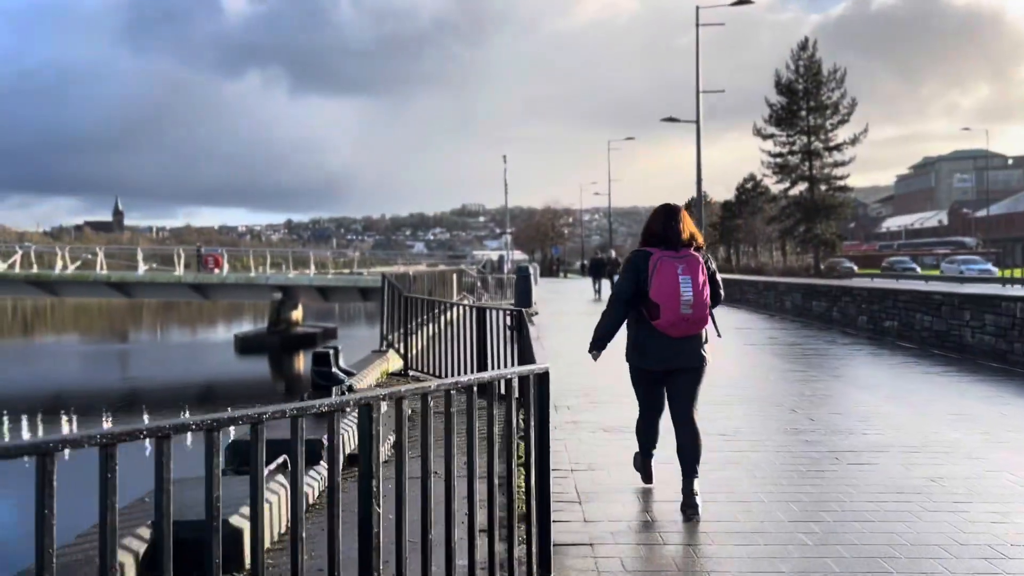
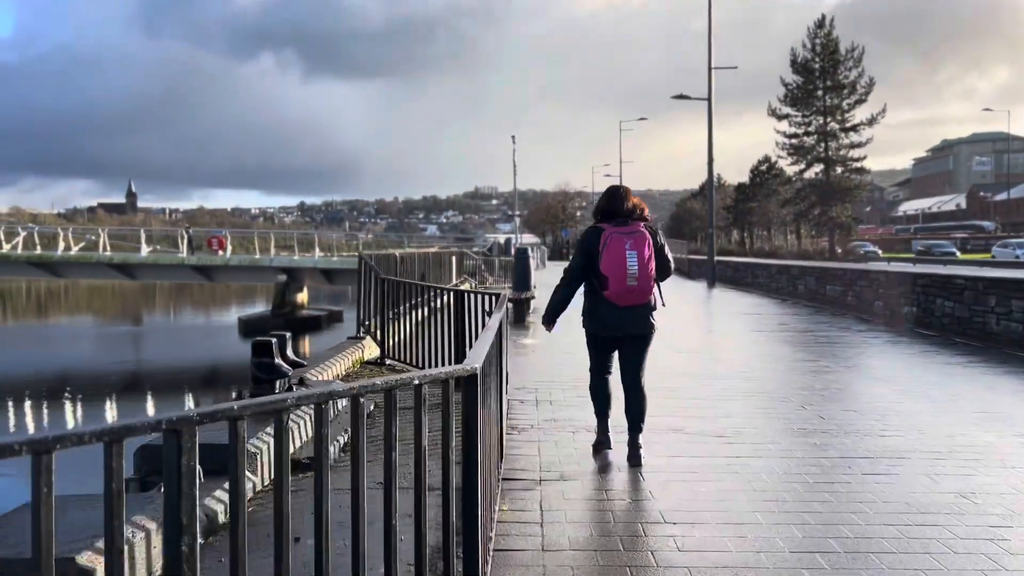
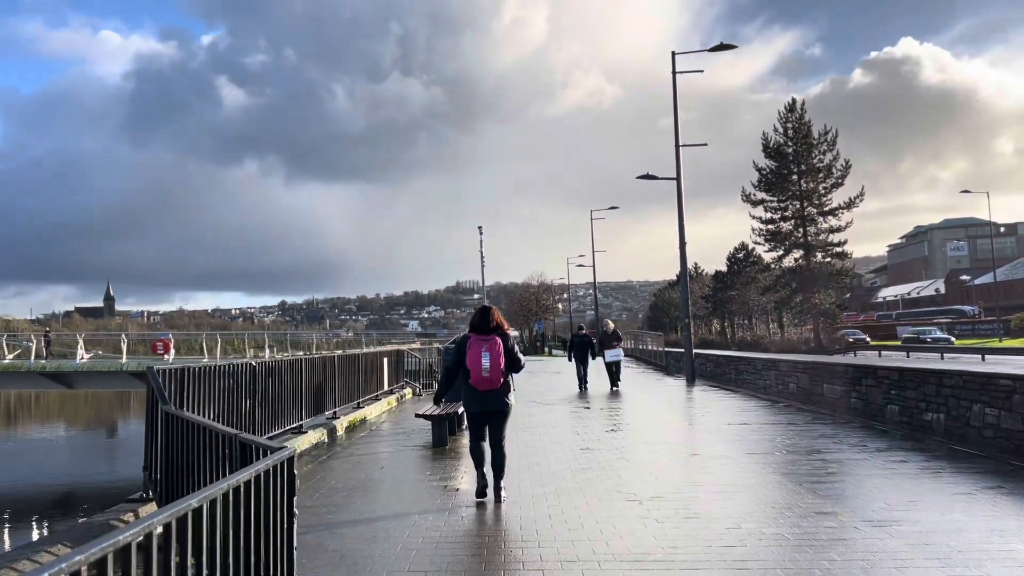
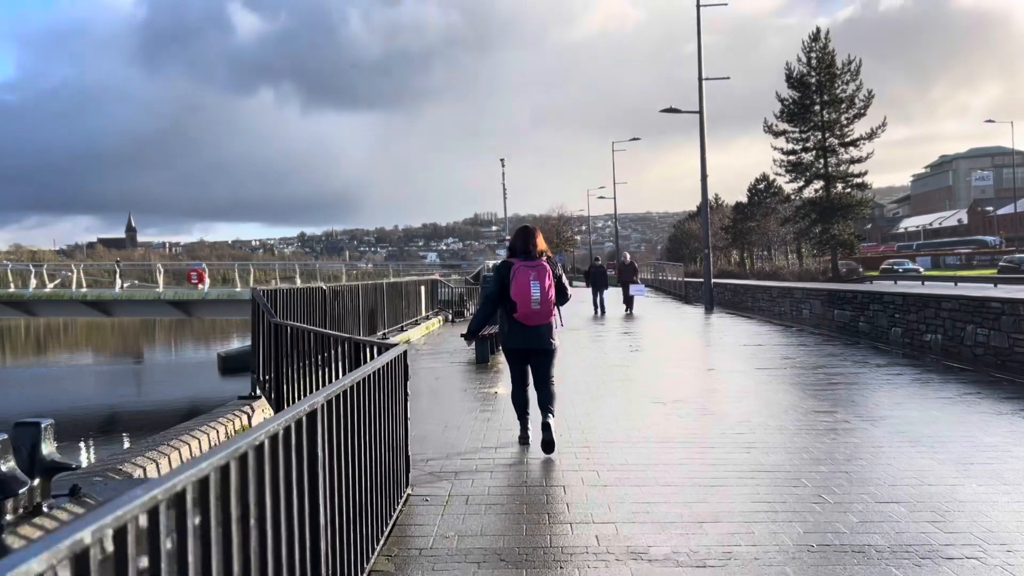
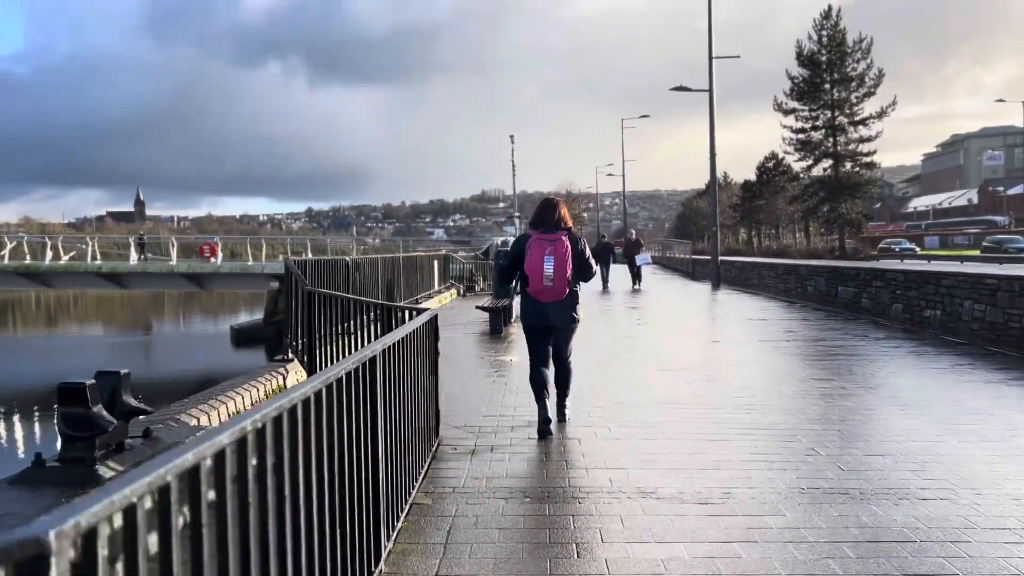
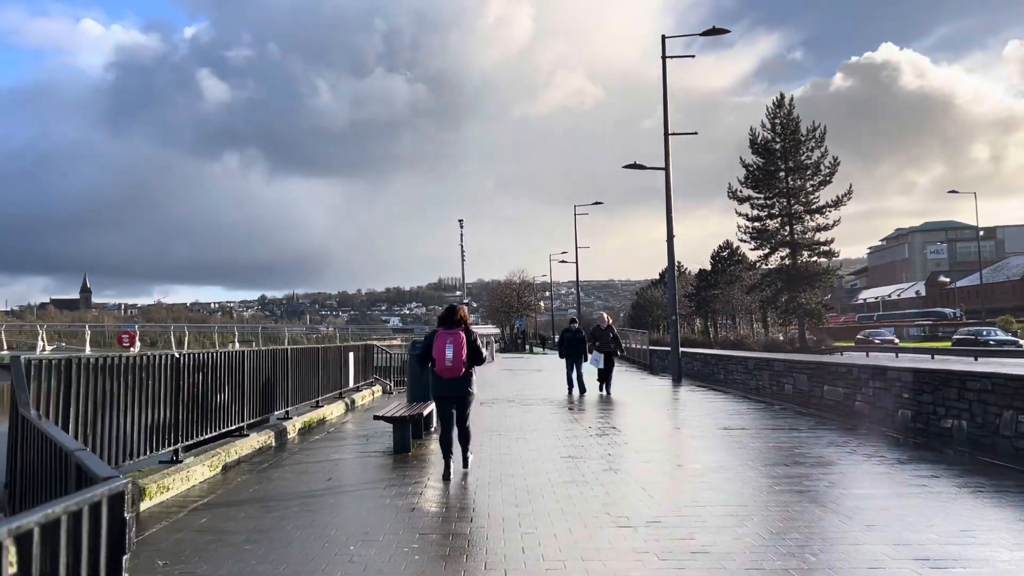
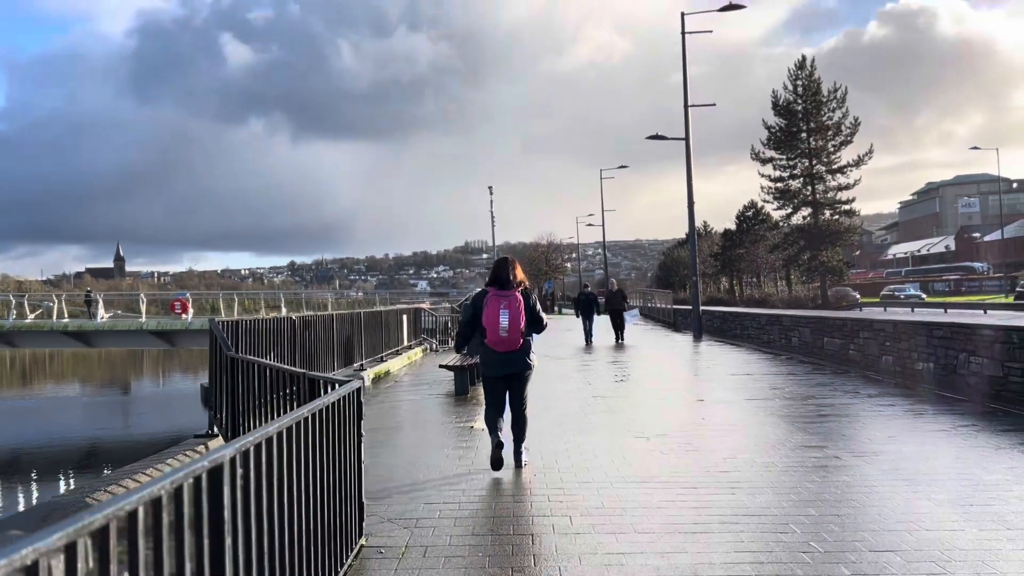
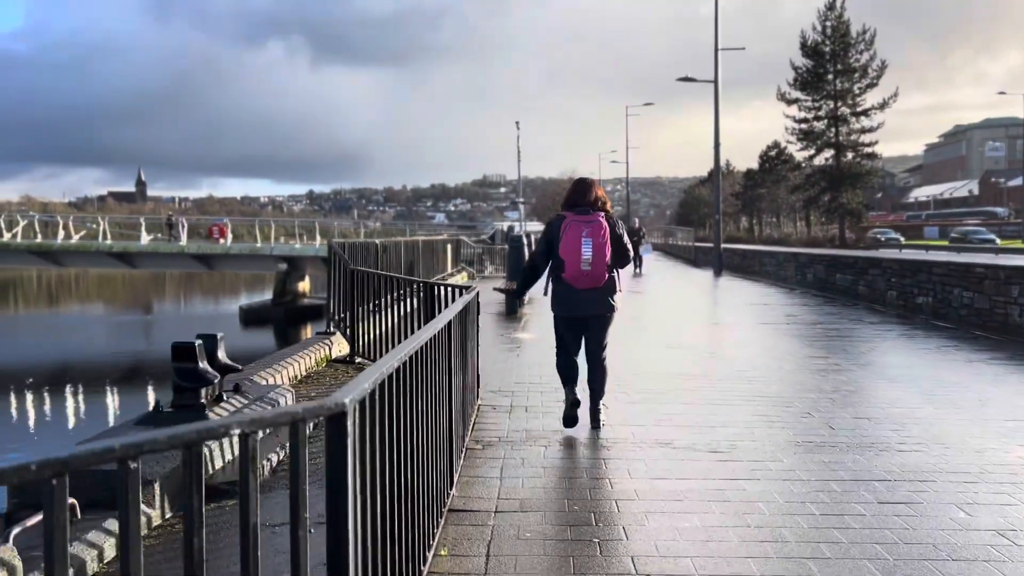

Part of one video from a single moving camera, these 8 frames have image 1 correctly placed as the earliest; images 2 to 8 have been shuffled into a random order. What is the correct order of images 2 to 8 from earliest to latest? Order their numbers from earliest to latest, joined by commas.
2, 8, 5, 4, 7, 3, 6
